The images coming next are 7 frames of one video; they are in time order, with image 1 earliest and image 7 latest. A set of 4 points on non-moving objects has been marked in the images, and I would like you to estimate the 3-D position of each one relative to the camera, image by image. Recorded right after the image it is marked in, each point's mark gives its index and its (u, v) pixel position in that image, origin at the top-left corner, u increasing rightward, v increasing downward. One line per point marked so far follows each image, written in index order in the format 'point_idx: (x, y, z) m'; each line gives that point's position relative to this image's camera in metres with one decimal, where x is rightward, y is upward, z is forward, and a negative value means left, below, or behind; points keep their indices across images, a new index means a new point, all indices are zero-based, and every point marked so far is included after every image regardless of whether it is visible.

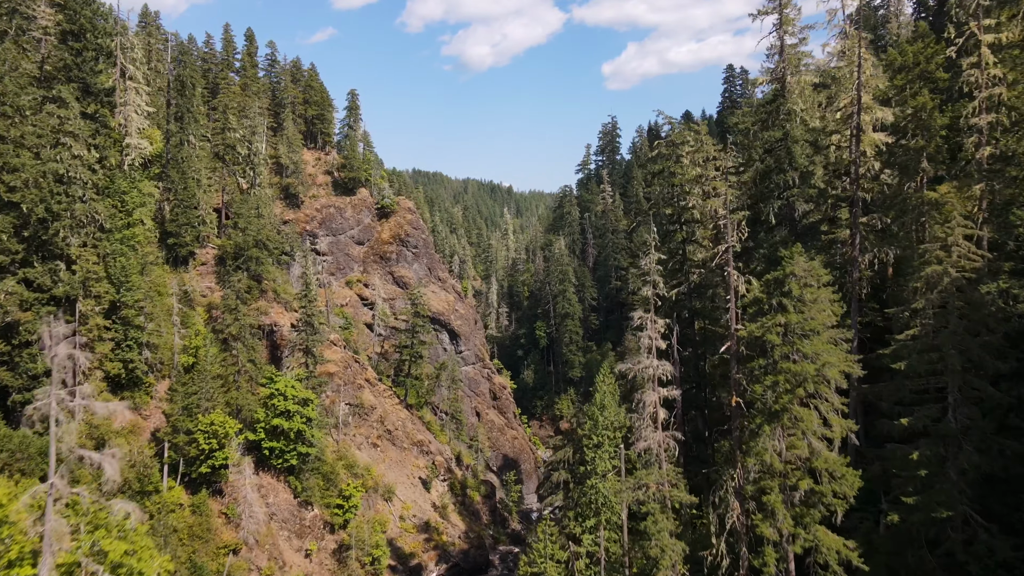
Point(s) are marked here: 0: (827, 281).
0: (+7.8, +0.1, +18.2) m
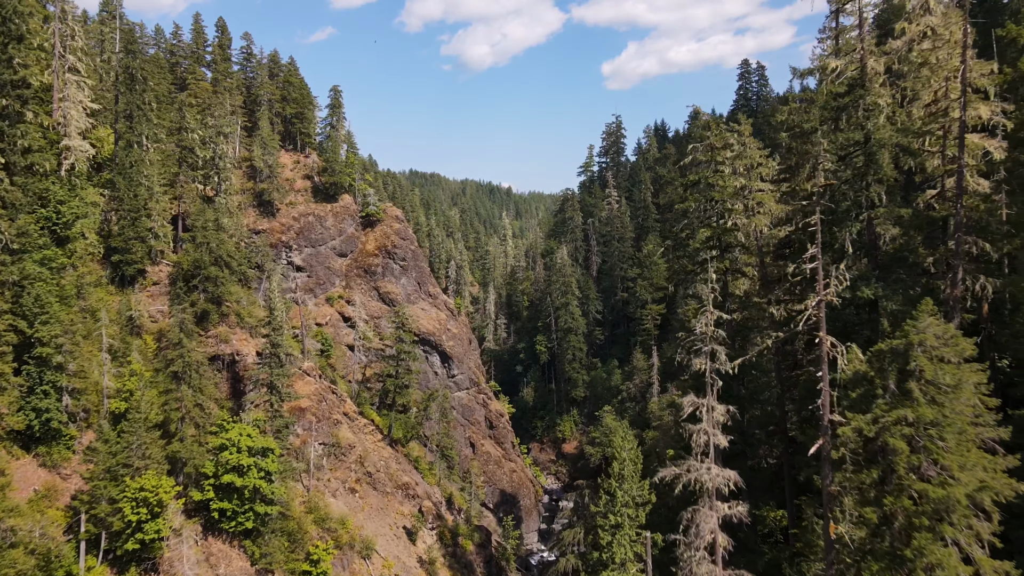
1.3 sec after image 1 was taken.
0: (+7.7, -1.1, +12.4) m
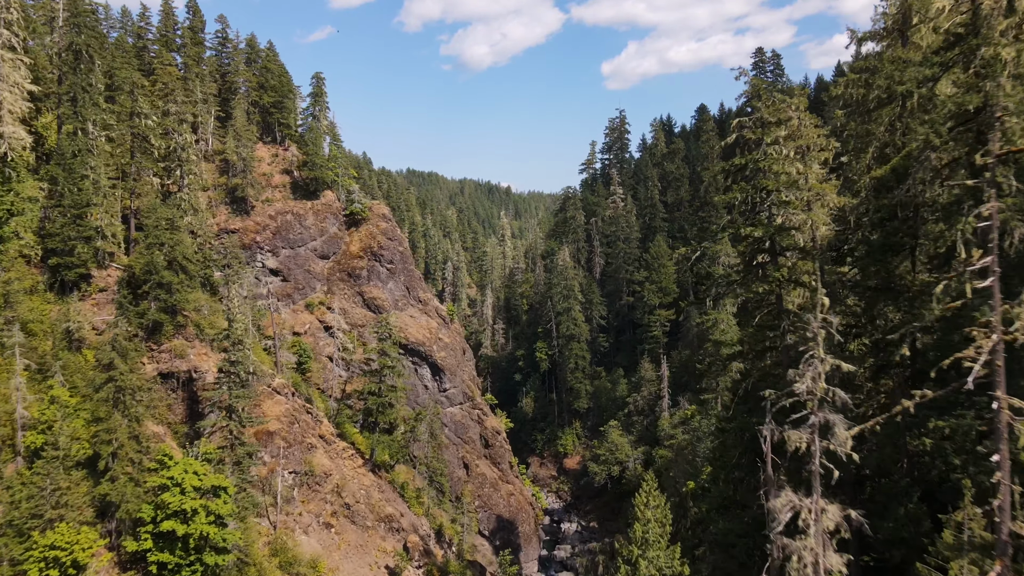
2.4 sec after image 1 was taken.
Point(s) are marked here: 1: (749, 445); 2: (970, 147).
0: (+7.6, -1.5, +7.5) m
1: (+5.7, -3.8, +17.8) m
2: (+8.9, +2.7, +14.4) m
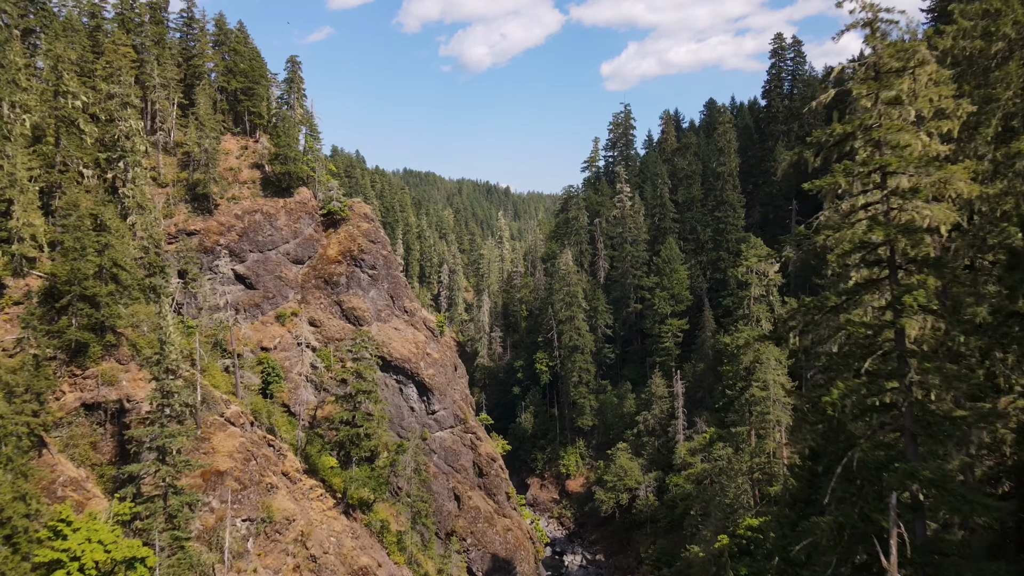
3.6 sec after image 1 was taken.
0: (+7.4, -1.9, +1.8) m
1: (+5.6, -4.3, +12.0) m
2: (+8.7, +2.3, +8.7) m
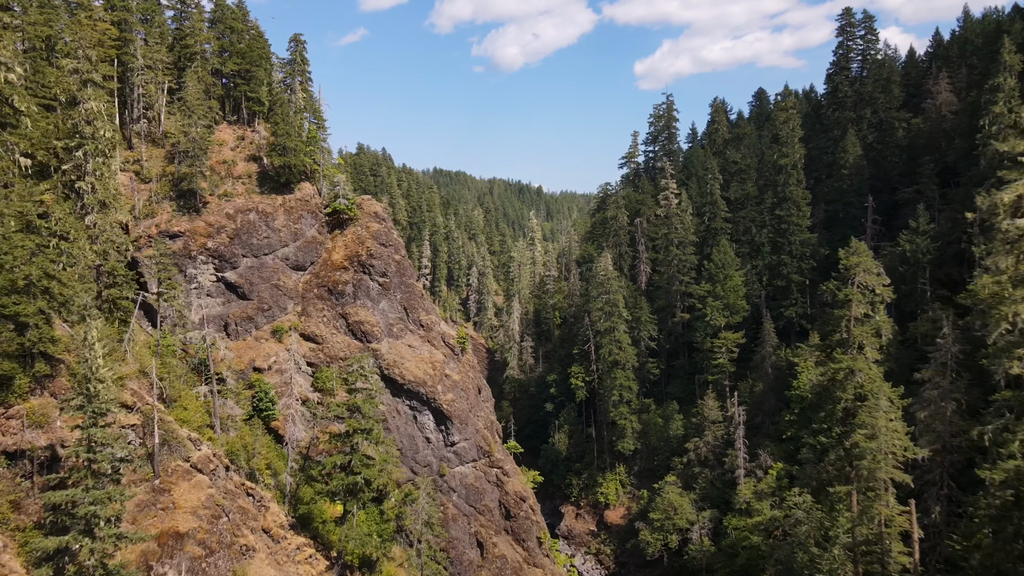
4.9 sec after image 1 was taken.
0: (+7.2, -2.5, -5.0) m
1: (+5.8, -4.8, +5.3) m
2: (+8.9, +1.7, +1.8) m
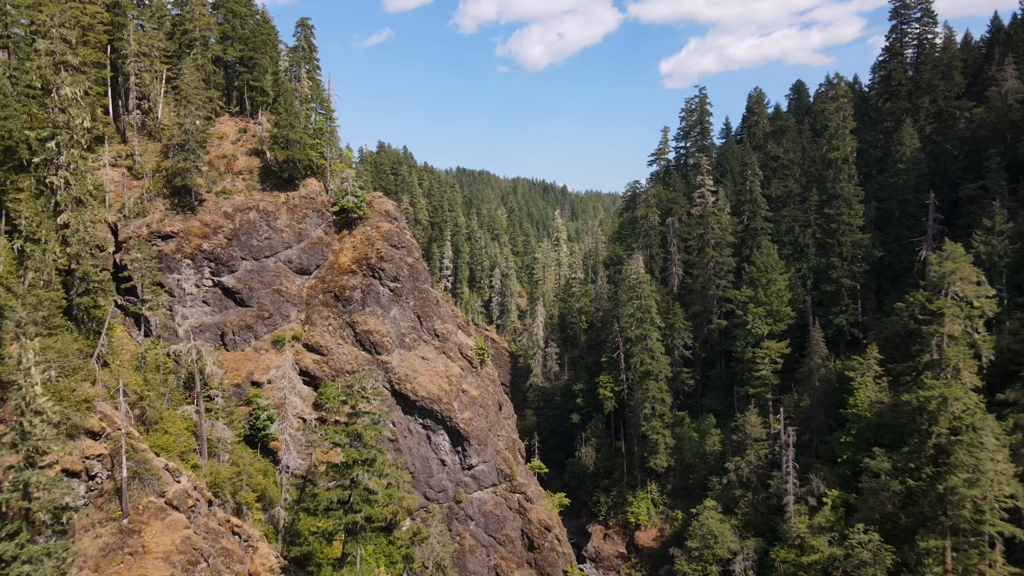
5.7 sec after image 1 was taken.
0: (+7.0, -2.8, -9.0) m
1: (+5.9, -5.1, +1.4) m
2: (+8.8, +1.4, -2.2) m
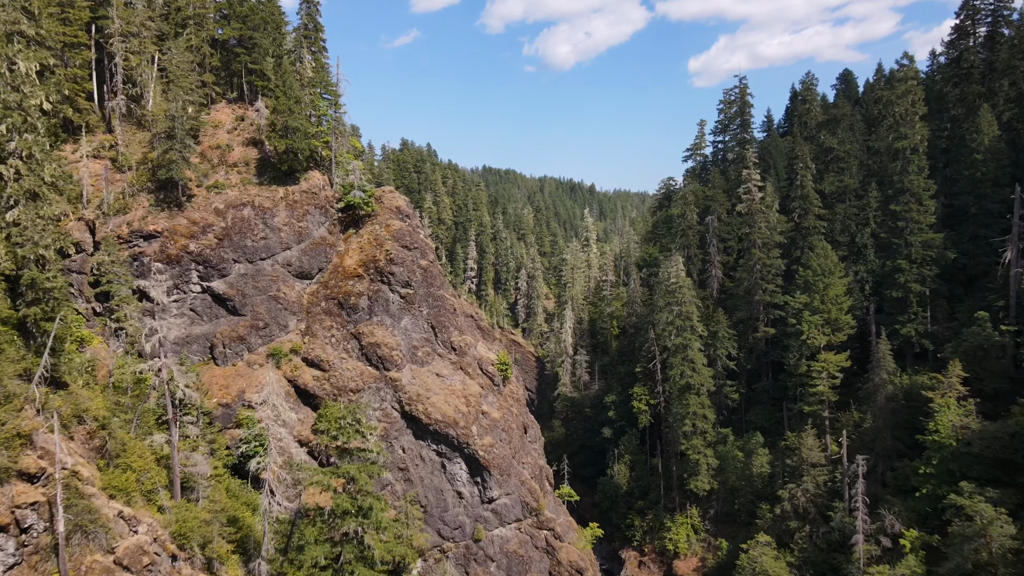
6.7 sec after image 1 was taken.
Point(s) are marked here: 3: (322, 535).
0: (+6.5, -3.1, -13.7) m
1: (+5.8, -5.4, -3.3) m
2: (+8.6, +1.1, -6.9) m
3: (-5.7, -8.3, +23.1) m
